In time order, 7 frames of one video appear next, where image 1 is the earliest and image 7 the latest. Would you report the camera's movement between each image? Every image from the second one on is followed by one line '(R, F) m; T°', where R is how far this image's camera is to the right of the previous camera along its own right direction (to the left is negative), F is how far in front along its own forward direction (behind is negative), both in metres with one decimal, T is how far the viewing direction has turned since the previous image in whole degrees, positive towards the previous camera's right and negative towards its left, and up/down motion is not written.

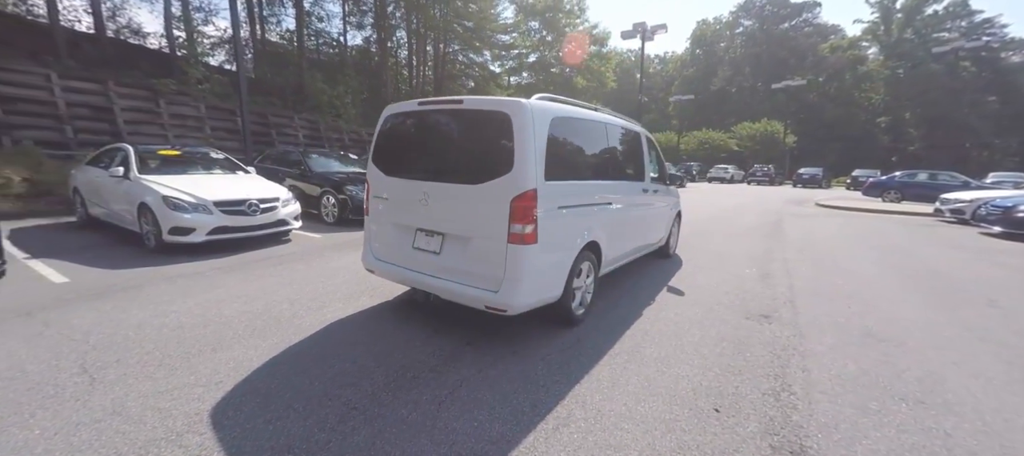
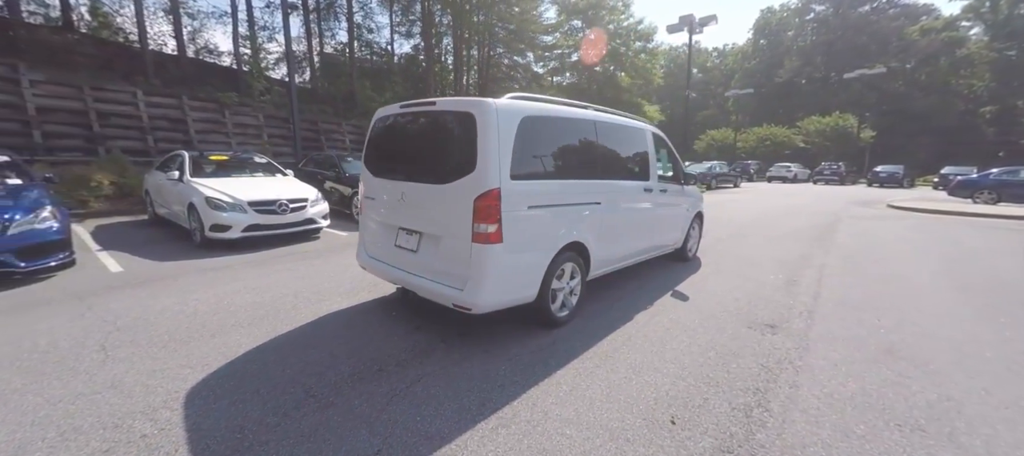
(+0.6, 0.0) m; -8°
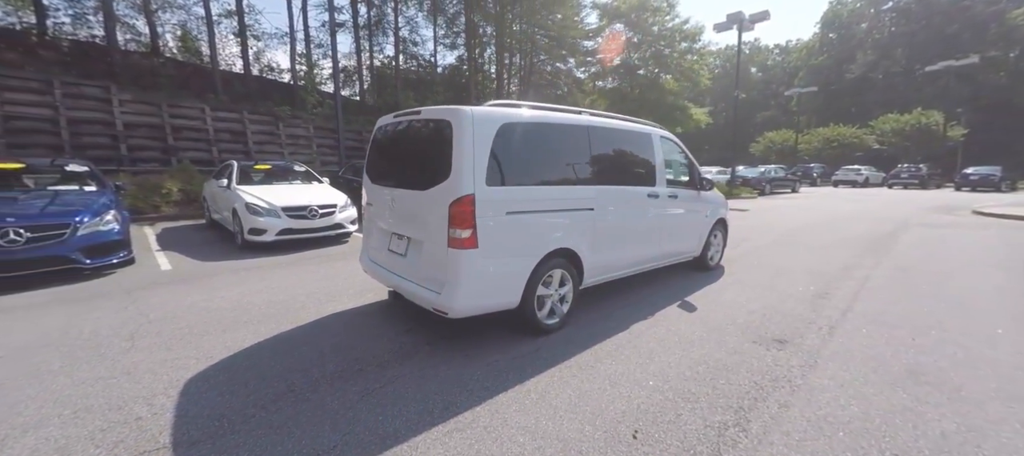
(+0.5, 0.0) m; -7°
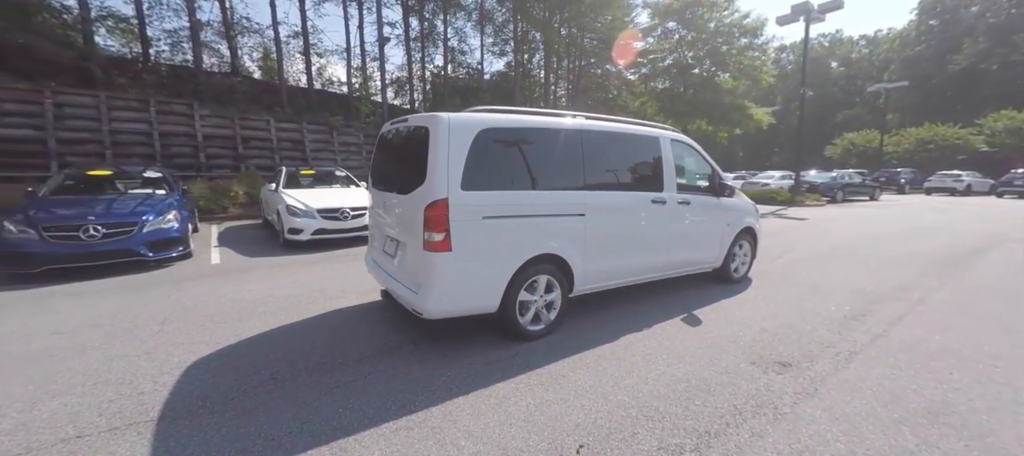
(+0.6, 0.0) m; -8°
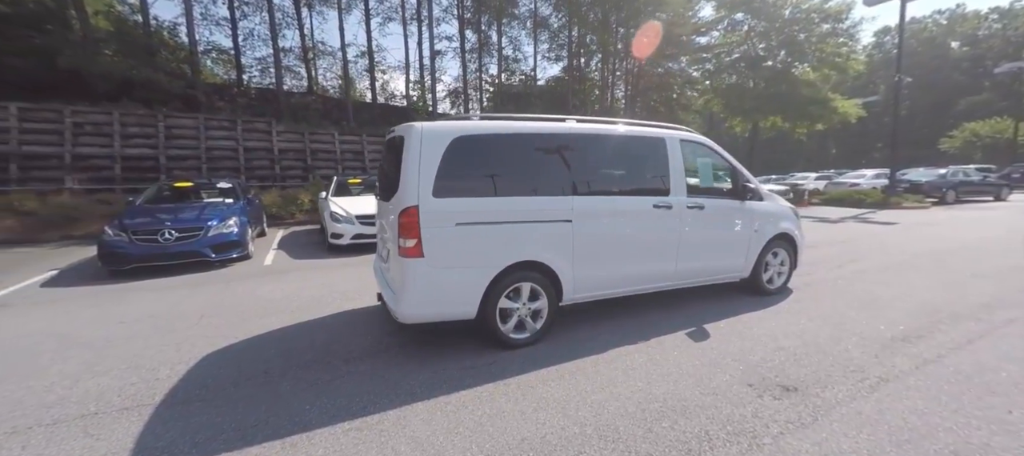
(+0.7, +0.1) m; -10°
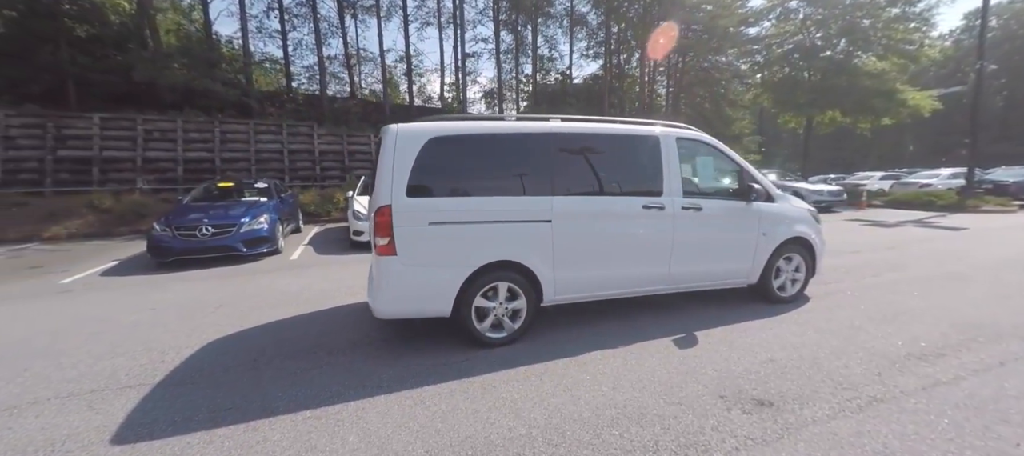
(+0.6, 0.0) m; -6°
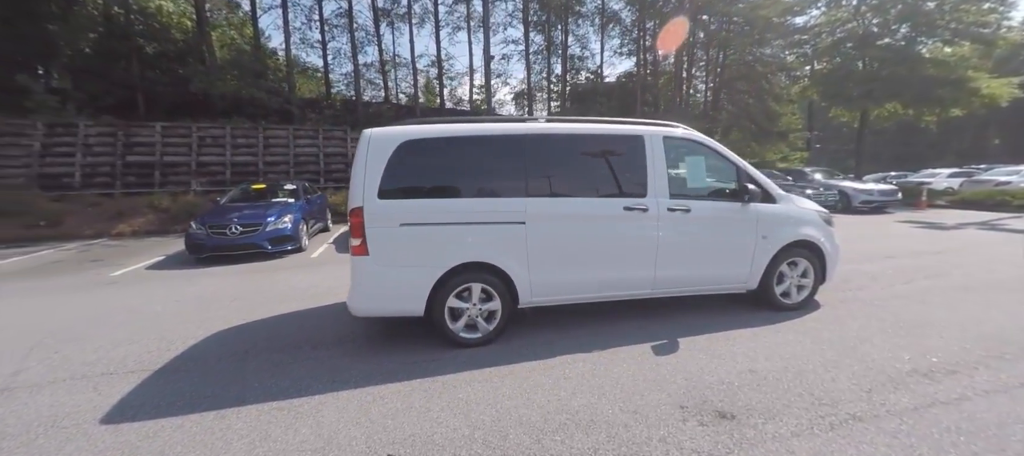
(+0.6, 0.0) m; -6°
